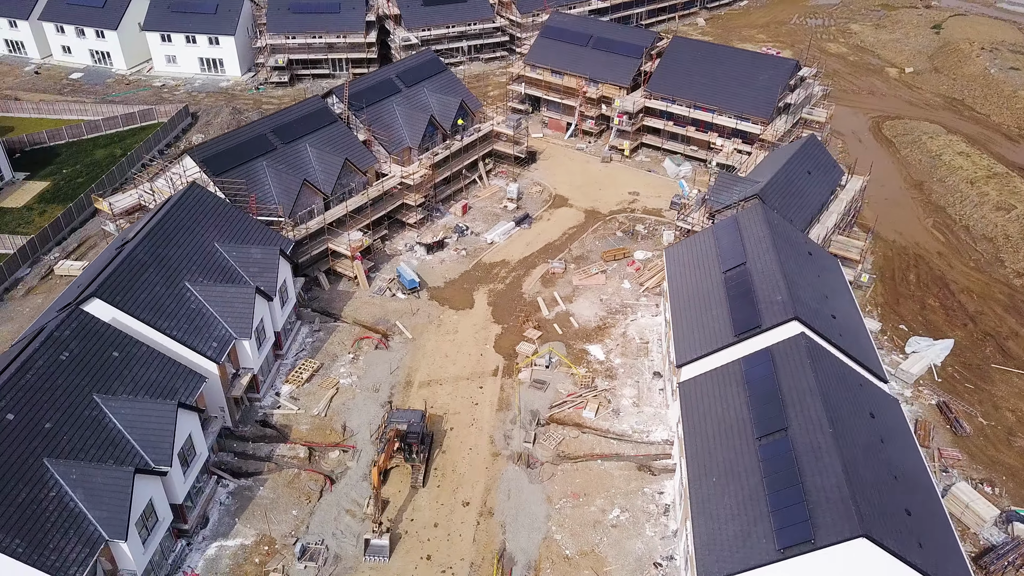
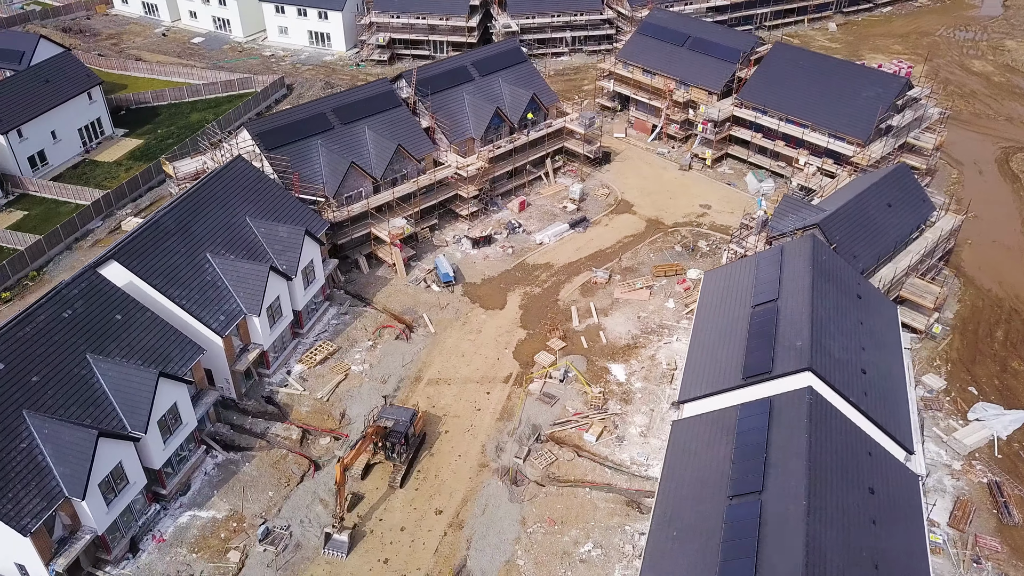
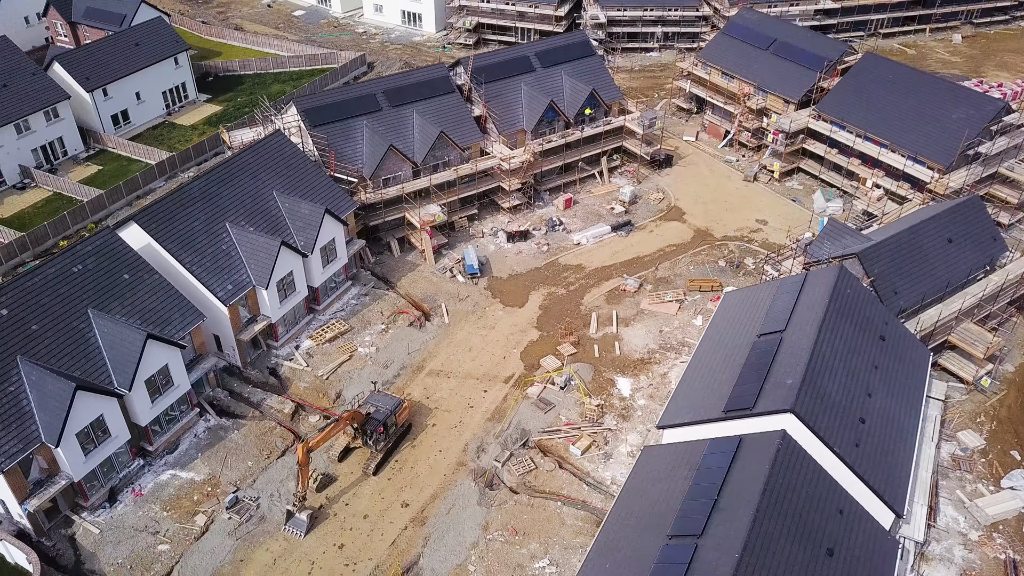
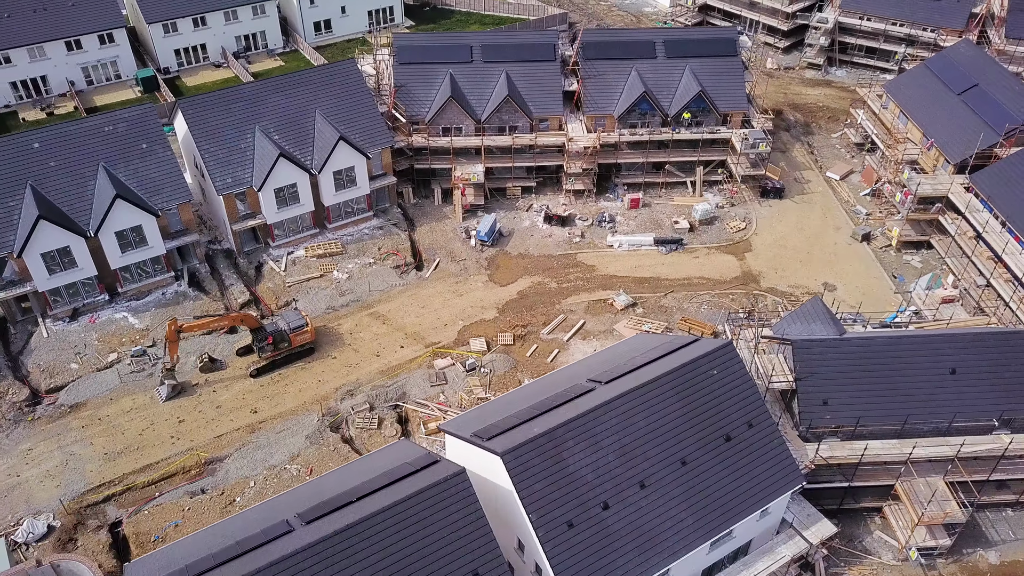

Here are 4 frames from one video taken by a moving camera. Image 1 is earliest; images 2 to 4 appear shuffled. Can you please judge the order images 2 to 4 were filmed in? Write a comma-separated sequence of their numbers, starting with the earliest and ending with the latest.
2, 3, 4
